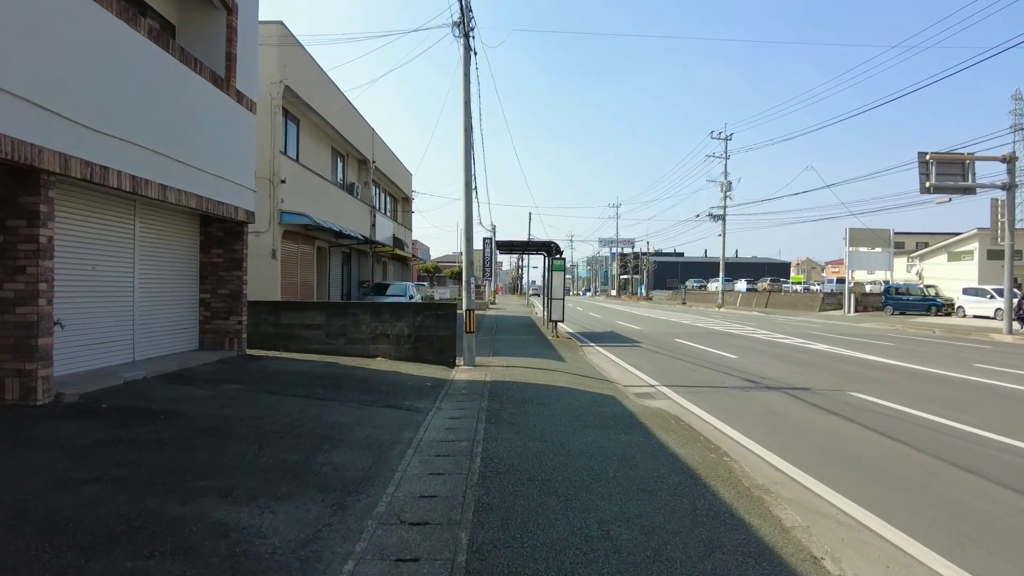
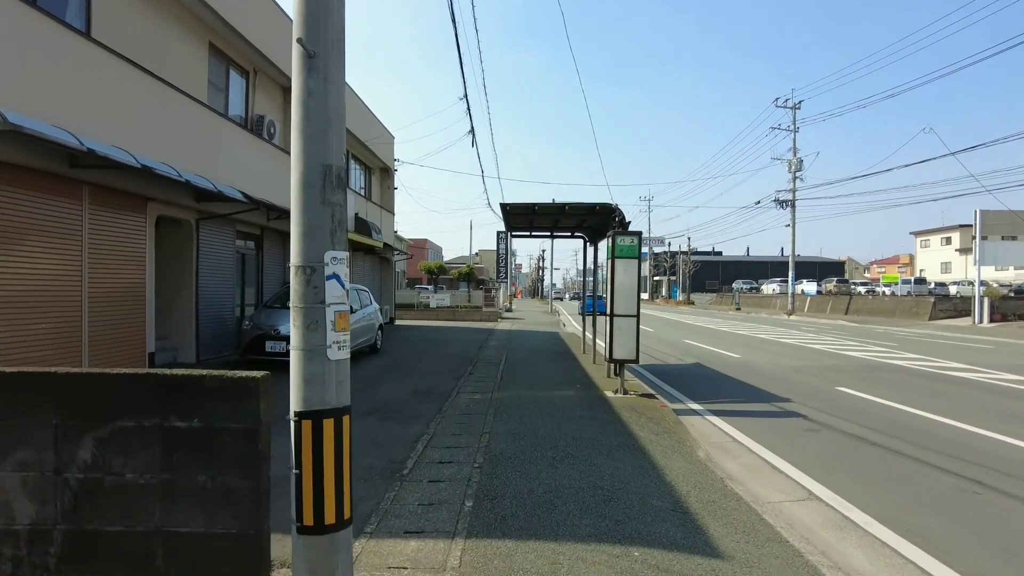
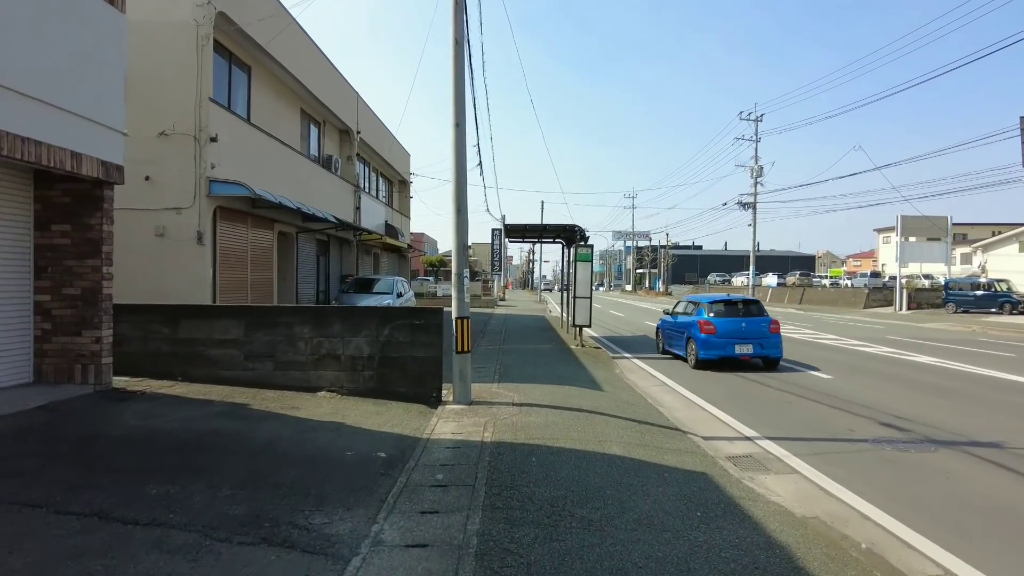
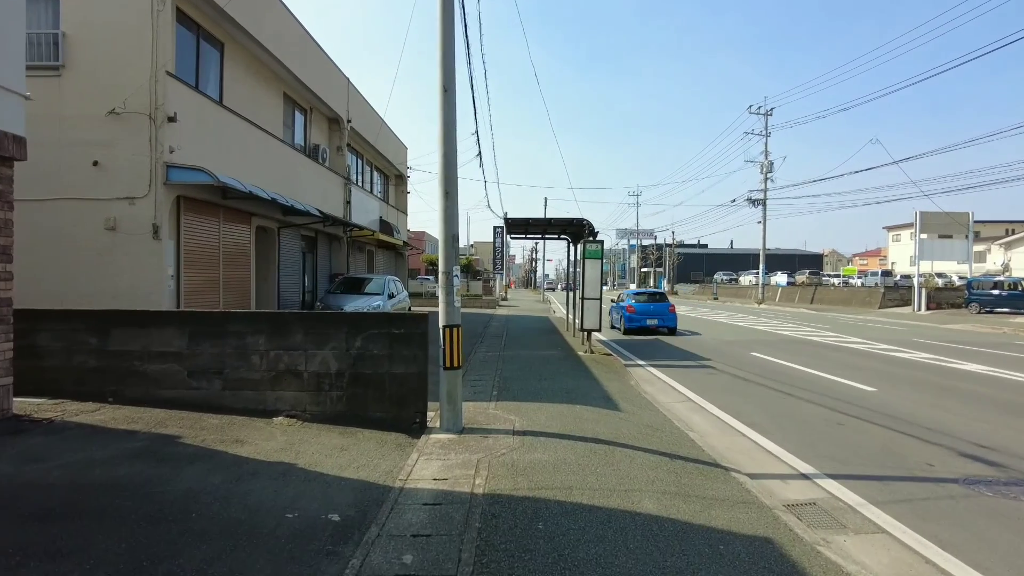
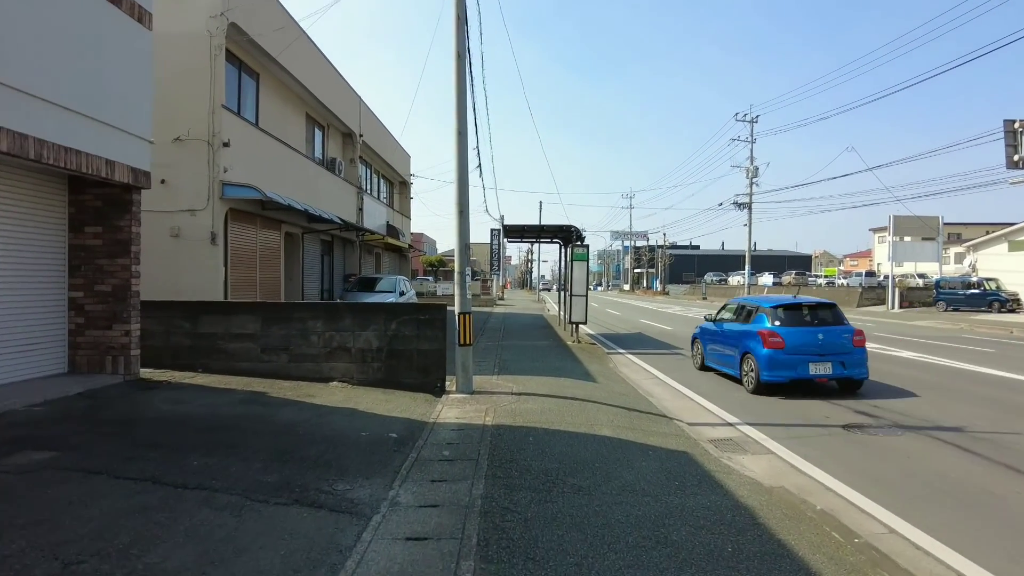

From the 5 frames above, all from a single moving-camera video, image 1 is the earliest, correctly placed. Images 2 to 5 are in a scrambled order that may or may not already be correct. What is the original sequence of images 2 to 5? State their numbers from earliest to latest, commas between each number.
5, 3, 4, 2
